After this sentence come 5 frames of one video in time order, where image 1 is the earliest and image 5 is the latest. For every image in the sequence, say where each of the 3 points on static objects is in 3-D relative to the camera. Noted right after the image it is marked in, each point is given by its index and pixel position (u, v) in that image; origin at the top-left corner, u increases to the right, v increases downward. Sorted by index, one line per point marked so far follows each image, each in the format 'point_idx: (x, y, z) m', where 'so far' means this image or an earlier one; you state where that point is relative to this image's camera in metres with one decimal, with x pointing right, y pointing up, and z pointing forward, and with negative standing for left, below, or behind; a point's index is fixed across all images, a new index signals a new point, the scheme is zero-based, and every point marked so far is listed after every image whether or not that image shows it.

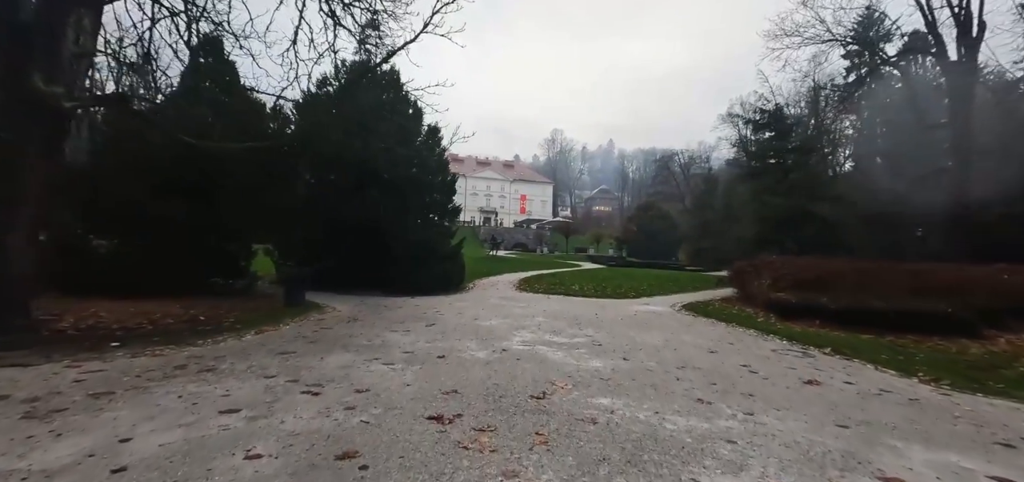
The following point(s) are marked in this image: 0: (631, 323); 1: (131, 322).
0: (+2.4, -1.7, +9.8) m
1: (-5.9, -1.2, +7.4) m
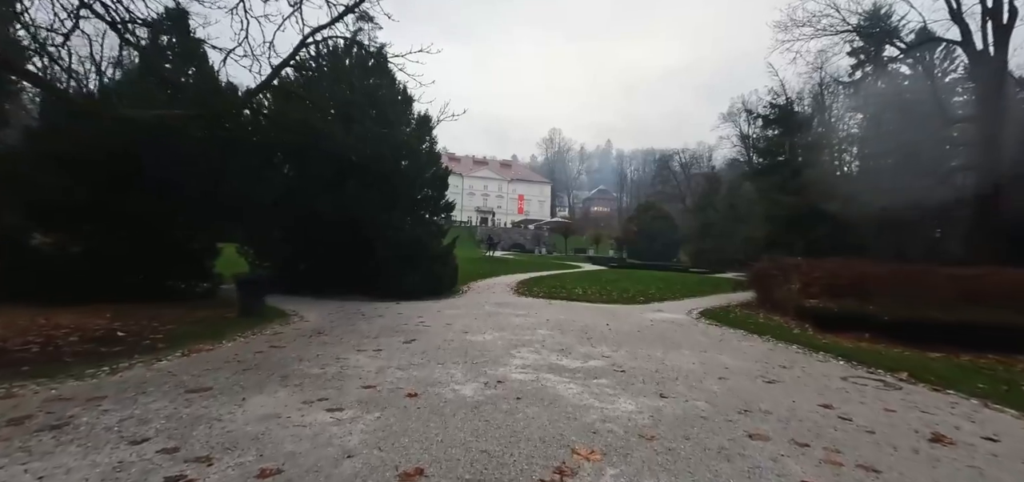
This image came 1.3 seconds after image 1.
0: (+2.3, -1.7, +8.2) m
1: (-5.9, -1.2, +5.7) m
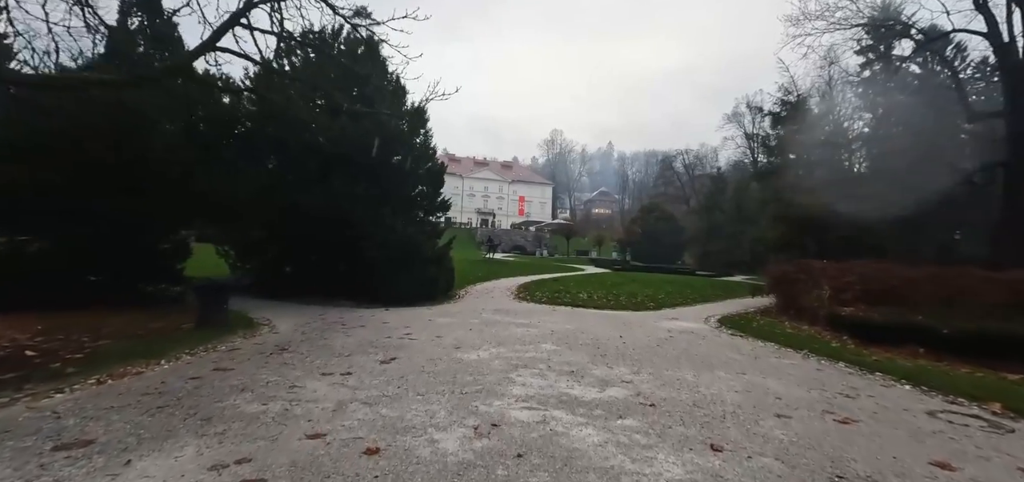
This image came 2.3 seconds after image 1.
0: (+2.3, -1.7, +7.0) m
1: (-5.9, -1.2, +4.5) m
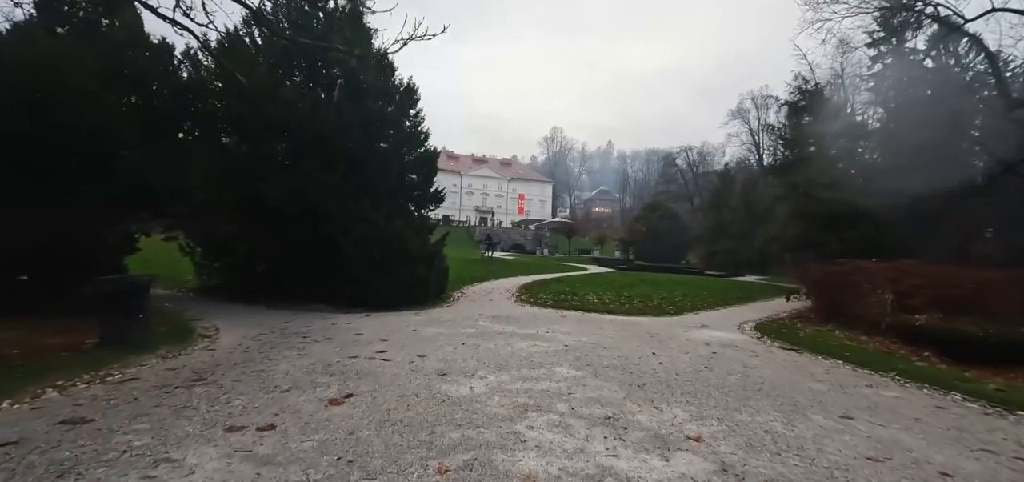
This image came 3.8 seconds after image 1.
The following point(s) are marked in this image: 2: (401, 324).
0: (+2.4, -1.6, +5.2) m
1: (-5.8, -1.0, +2.7) m
2: (-2.0, -1.5, +8.8) m
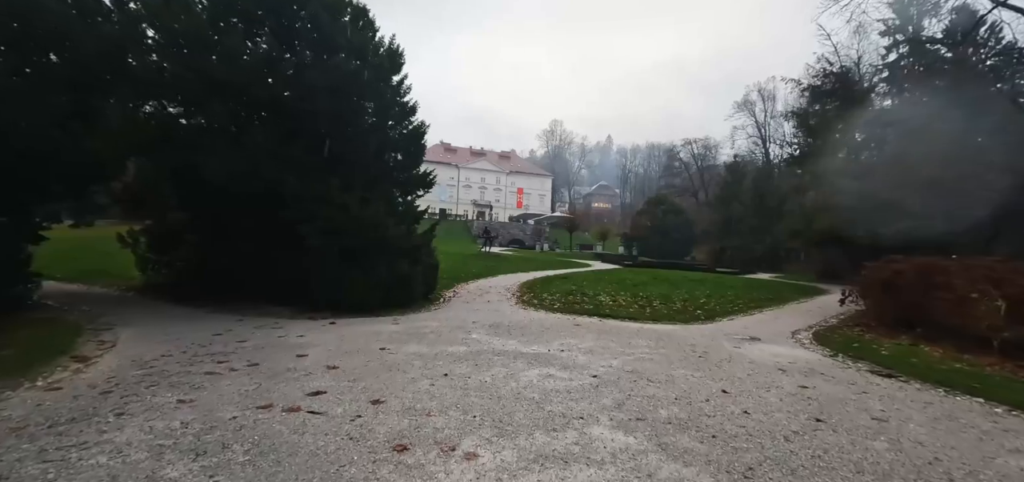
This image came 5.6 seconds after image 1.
0: (+2.4, -1.4, +3.0) m
1: (-5.8, -0.9, +0.5) m
2: (-2.0, -1.3, +6.6) m
